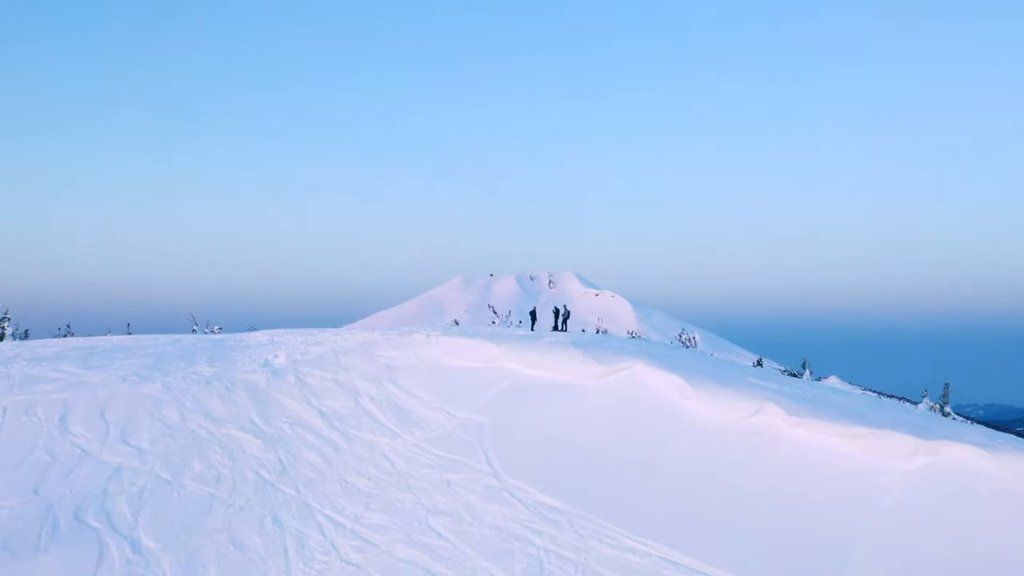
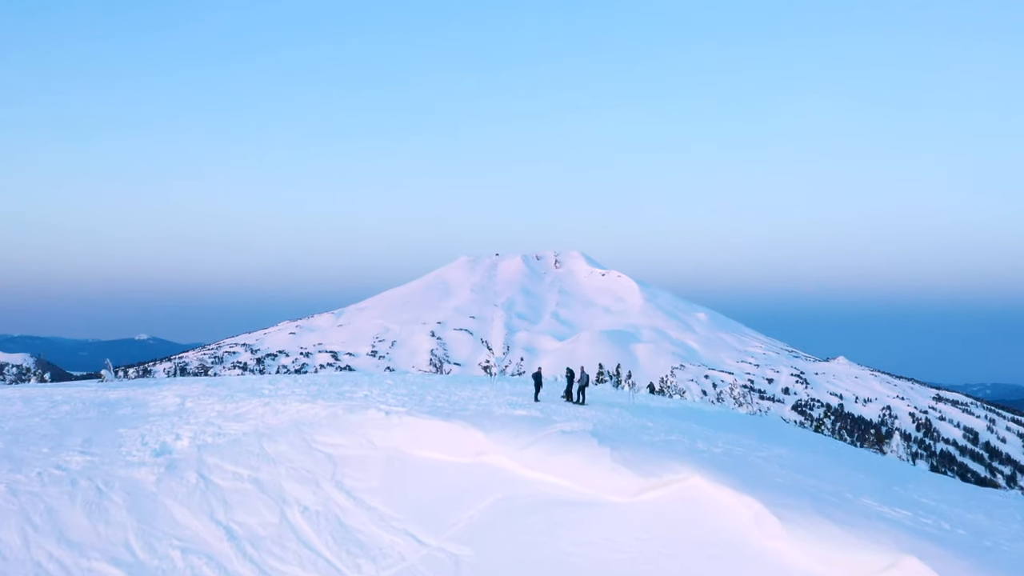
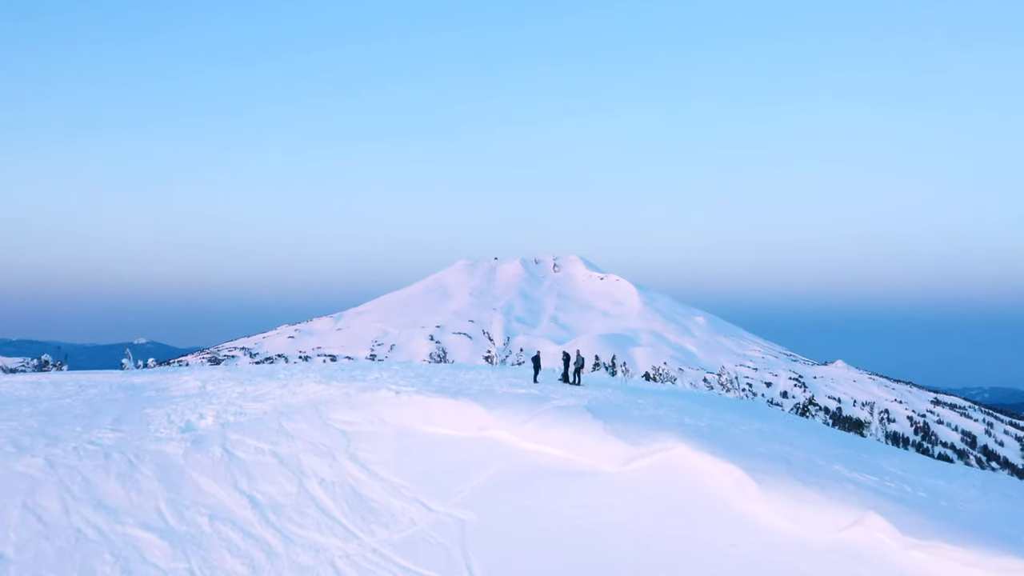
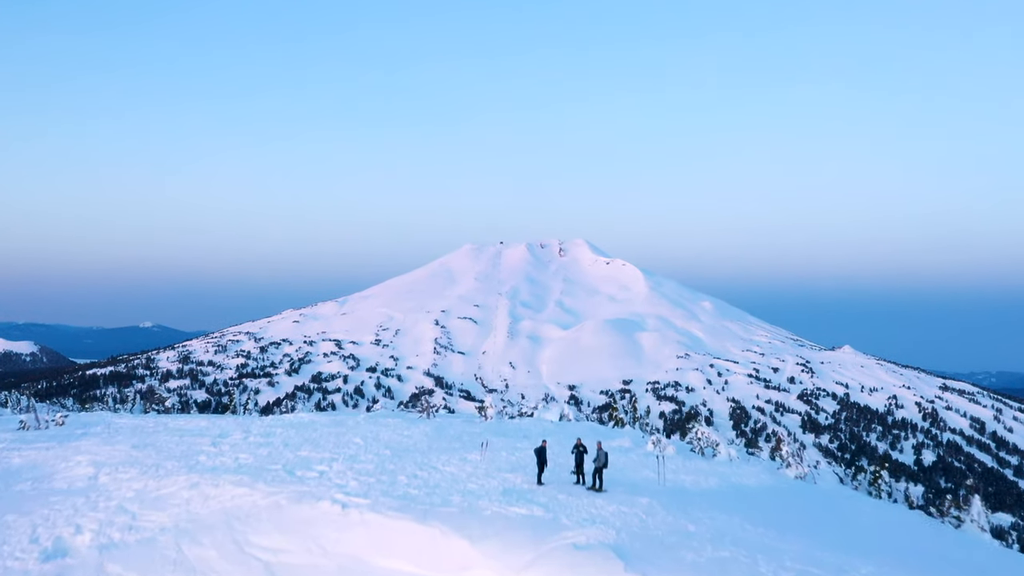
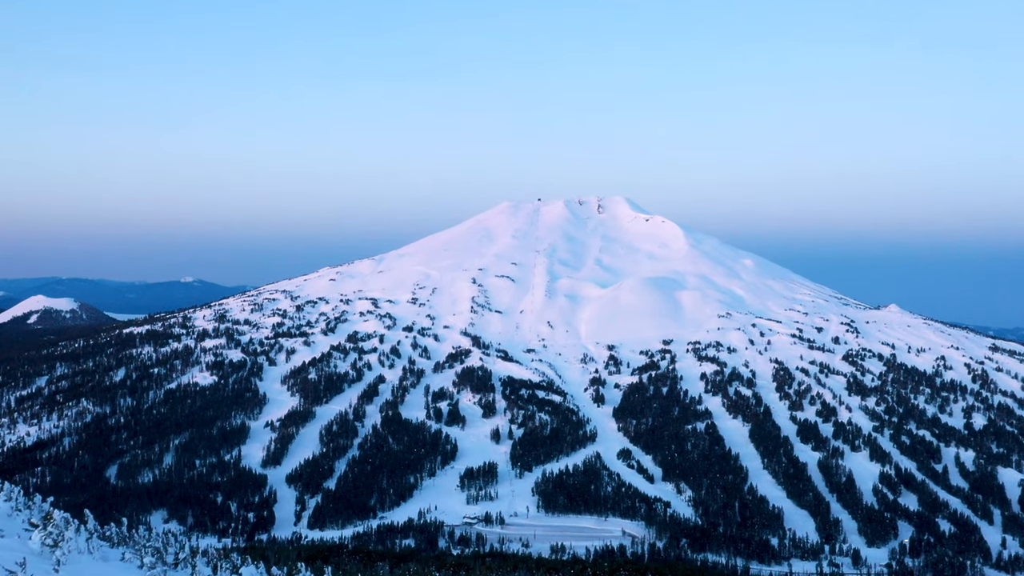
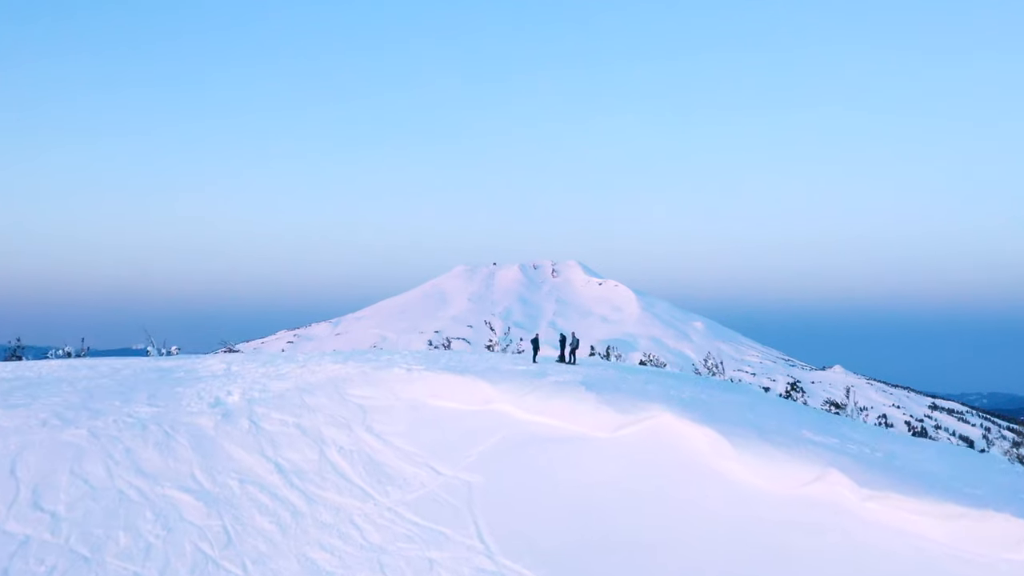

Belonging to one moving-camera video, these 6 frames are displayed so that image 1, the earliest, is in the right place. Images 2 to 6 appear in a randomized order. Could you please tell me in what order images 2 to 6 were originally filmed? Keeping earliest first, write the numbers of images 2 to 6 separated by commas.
6, 3, 2, 4, 5
